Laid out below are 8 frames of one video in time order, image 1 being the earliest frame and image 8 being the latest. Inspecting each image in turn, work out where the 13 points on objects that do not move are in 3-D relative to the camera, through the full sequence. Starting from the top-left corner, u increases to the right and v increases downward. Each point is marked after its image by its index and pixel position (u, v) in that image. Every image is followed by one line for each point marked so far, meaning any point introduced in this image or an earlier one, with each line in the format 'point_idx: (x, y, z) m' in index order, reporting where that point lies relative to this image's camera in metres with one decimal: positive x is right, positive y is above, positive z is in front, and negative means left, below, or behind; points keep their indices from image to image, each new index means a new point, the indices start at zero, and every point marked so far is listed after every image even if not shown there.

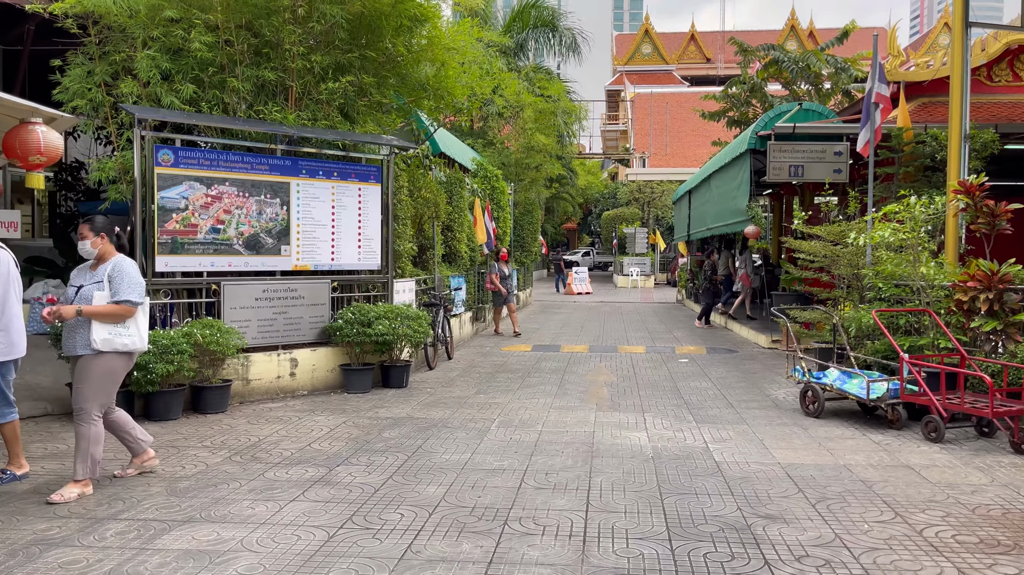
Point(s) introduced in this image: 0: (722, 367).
0: (+3.0, -1.1, +11.7) m
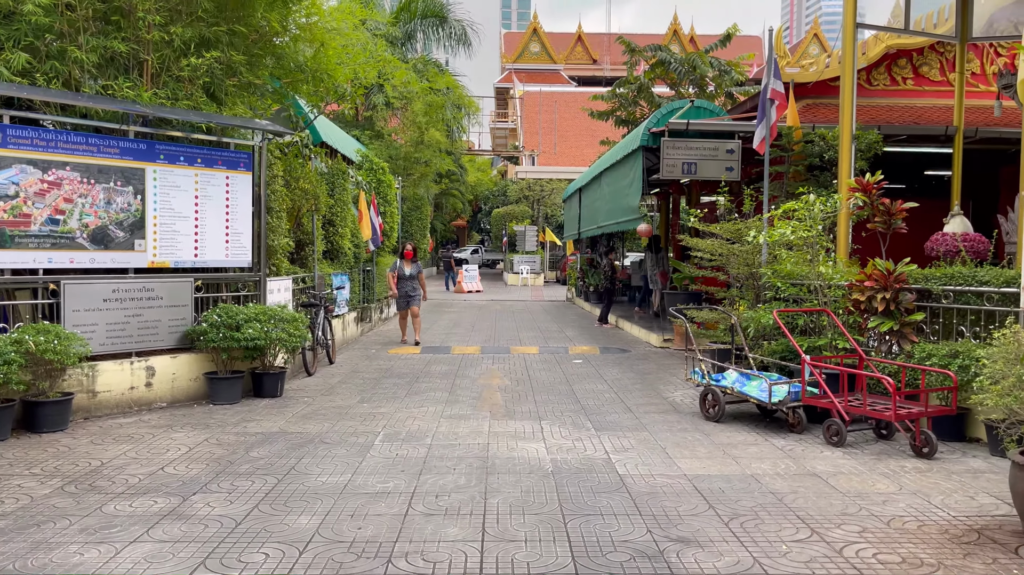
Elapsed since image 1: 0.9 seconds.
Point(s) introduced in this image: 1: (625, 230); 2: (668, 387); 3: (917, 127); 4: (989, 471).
0: (+1.4, -1.1, +11.3) m
1: (+2.1, +1.1, +15.1) m
2: (+1.8, -1.2, +9.6) m
3: (+6.2, +2.4, +12.5) m
4: (+3.4, -1.3, +6.0) m
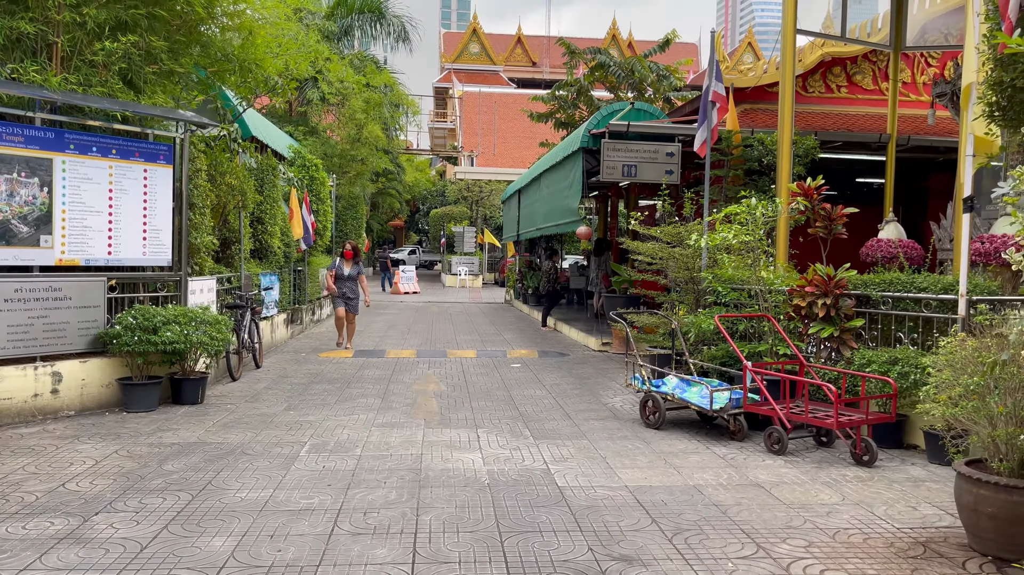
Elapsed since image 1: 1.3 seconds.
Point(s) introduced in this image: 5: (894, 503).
0: (+0.6, -1.2, +11.1) m
1: (+0.9, +1.0, +14.9) m
2: (+1.1, -1.2, +9.5) m
3: (+5.2, +2.4, +12.7) m
4: (+3.0, -1.4, +5.9) m
5: (+2.5, -1.4, +5.4) m
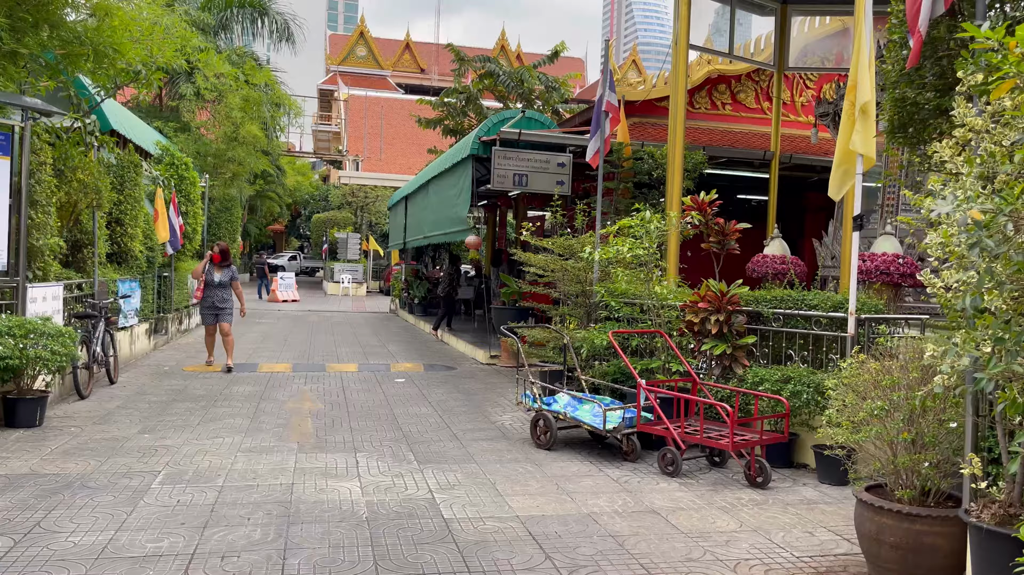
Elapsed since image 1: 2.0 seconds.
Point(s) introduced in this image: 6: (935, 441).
0: (-0.9, -1.3, +10.6) m
1: (-1.1, +0.8, +14.5) m
2: (-0.2, -1.3, +9.1) m
3: (+3.5, +2.1, +12.9) m
4: (+2.2, -1.5, +5.8) m
5: (+1.8, -1.5, +5.2) m
6: (+2.2, -0.8, +4.2) m
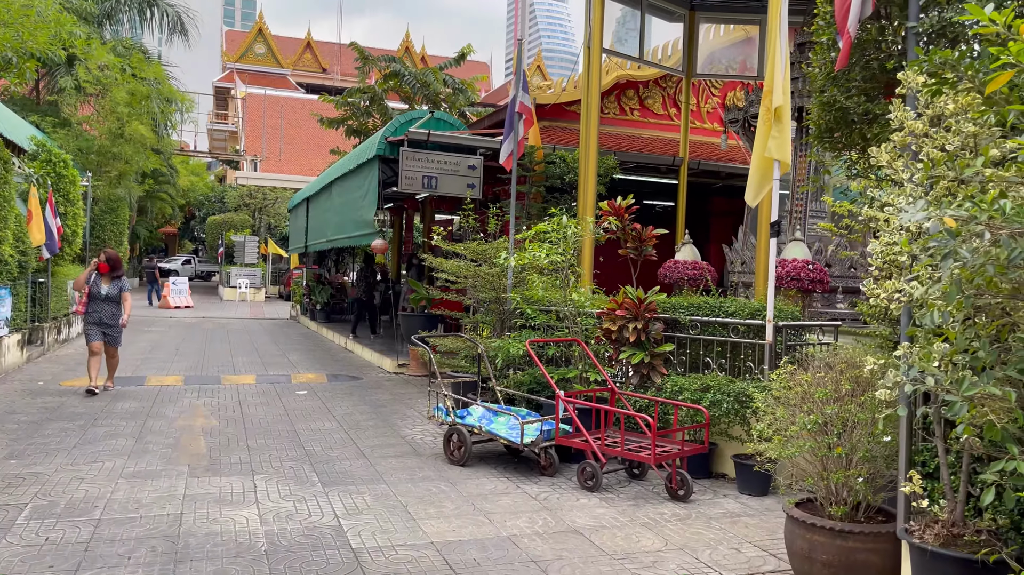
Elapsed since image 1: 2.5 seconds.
0: (-2.0, -1.4, +10.1) m
1: (-2.6, +0.7, +13.9) m
2: (-1.1, -1.4, +8.6) m
3: (+2.1, +2.1, +12.8) m
4: (+1.6, -1.6, +5.7) m
5: (+1.3, -1.6, +5.0) m
6: (+1.8, -0.8, +4.1) m
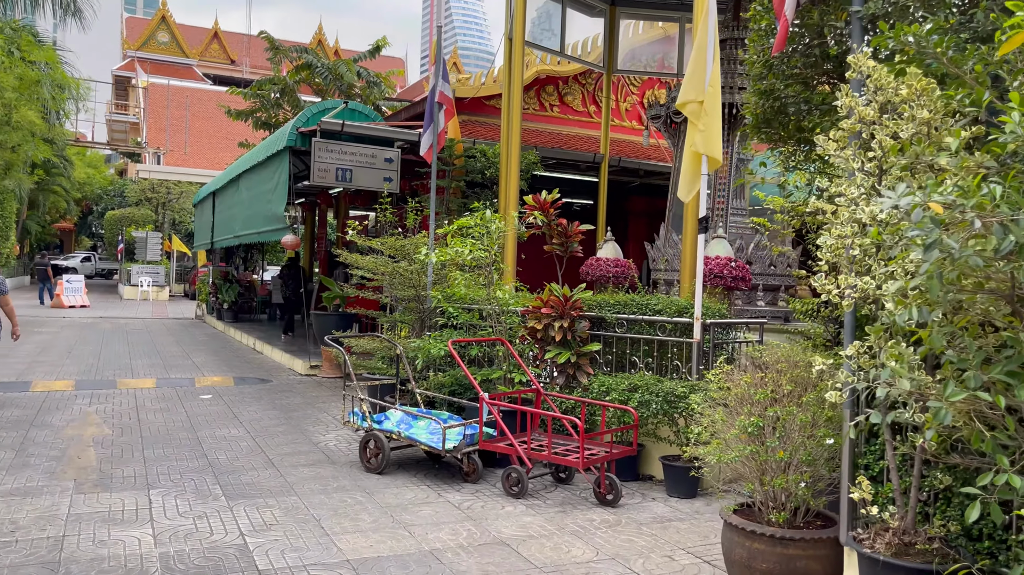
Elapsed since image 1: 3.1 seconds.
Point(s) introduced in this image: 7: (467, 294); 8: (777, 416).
0: (-3.0, -1.4, +9.5) m
1: (-4.0, +0.8, +13.3) m
2: (-1.9, -1.4, +8.2) m
3: (+0.9, +2.1, +12.7) m
4: (+1.1, -1.5, +5.5) m
5: (+0.8, -1.6, +4.8) m
6: (+1.4, -0.8, +3.9) m
7: (-0.4, -0.1, +7.2) m
8: (+1.3, -0.6, +4.1) m
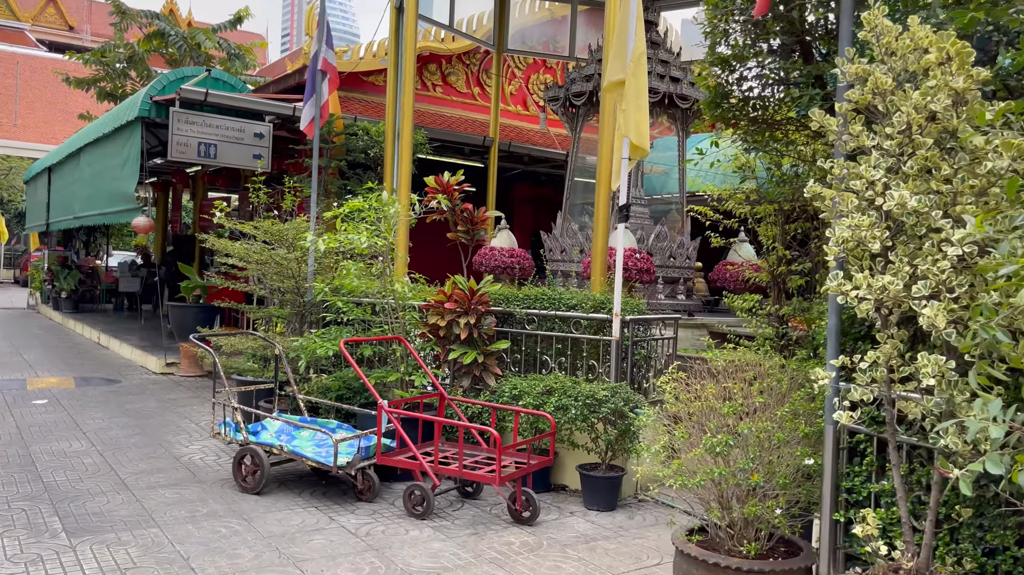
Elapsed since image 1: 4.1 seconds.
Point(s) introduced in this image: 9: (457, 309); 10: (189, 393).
0: (-4.2, -1.2, +8.3) m
1: (-5.7, +0.9, +11.8) m
2: (-2.9, -1.3, +7.1) m
3: (-0.9, +2.2, +12.0) m
4: (+0.5, -1.5, +5.0) m
5: (+0.4, -1.5, +4.3) m
6: (+1.1, -0.8, +3.5) m
7: (-1.2, 0.0, +6.4) m
8: (+1.0, -0.6, +3.6) m
9: (-0.4, -0.2, +6.0) m
10: (-3.7, -1.2, +9.4) m
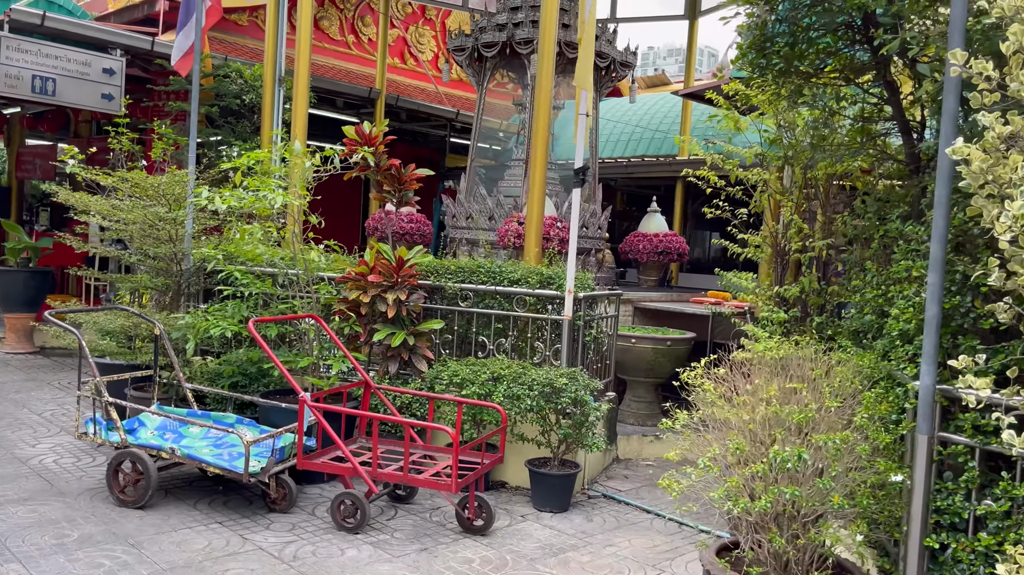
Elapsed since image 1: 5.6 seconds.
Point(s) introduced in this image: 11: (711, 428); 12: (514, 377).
0: (-4.9, -0.9, +6.7) m
1: (-7.1, +1.4, +9.8) m
2: (-3.5, -1.0, +5.8) m
3: (-2.3, +2.7, +10.8) m
4: (+0.3, -1.4, +4.4) m
5: (+0.3, -1.4, +3.6) m
6: (+1.2, -0.7, +3.0) m
7: (-1.6, +0.2, +5.3) m
8: (+1.0, -0.5, +3.1) m
9: (-0.8, 0.0, +5.2) m
10: (-4.7, -0.8, +7.9) m
11: (+0.8, -0.5, +3.3) m
12: (0.0, -0.5, +5.0) m
